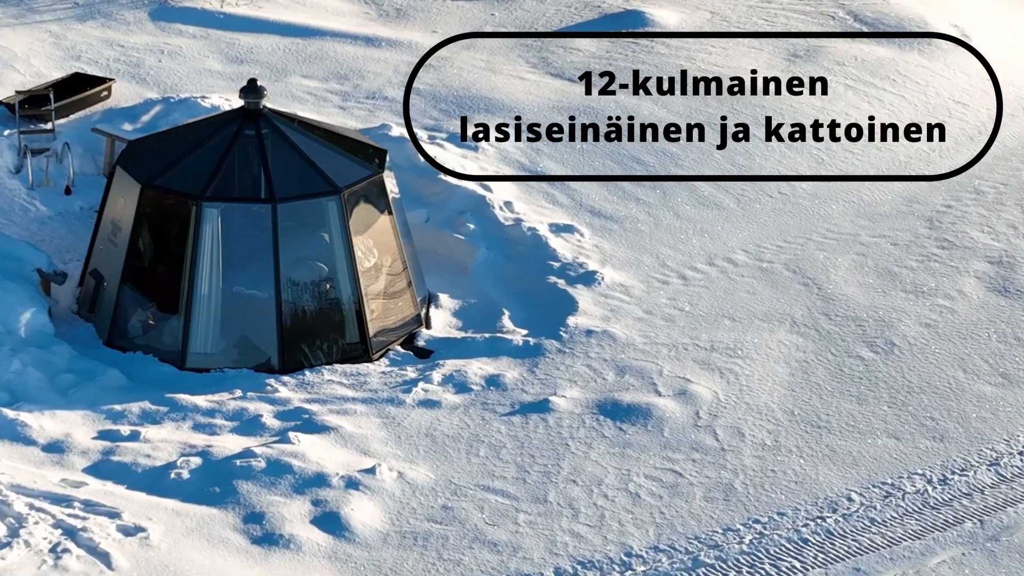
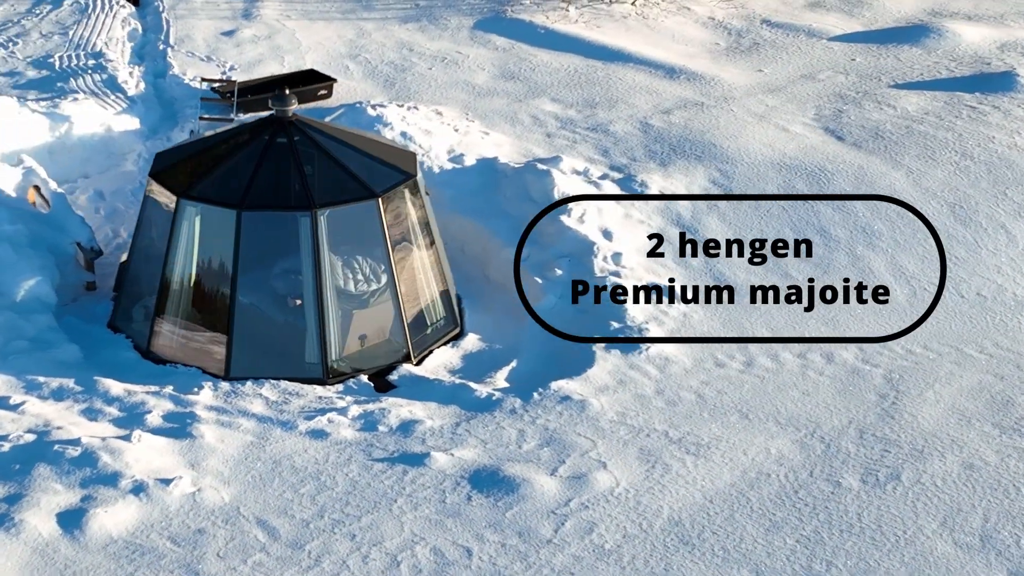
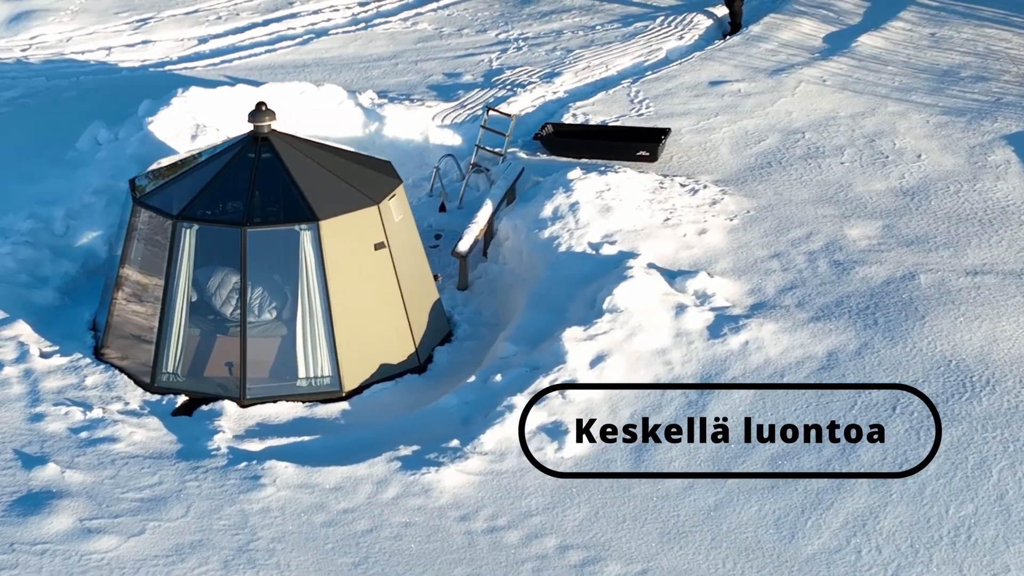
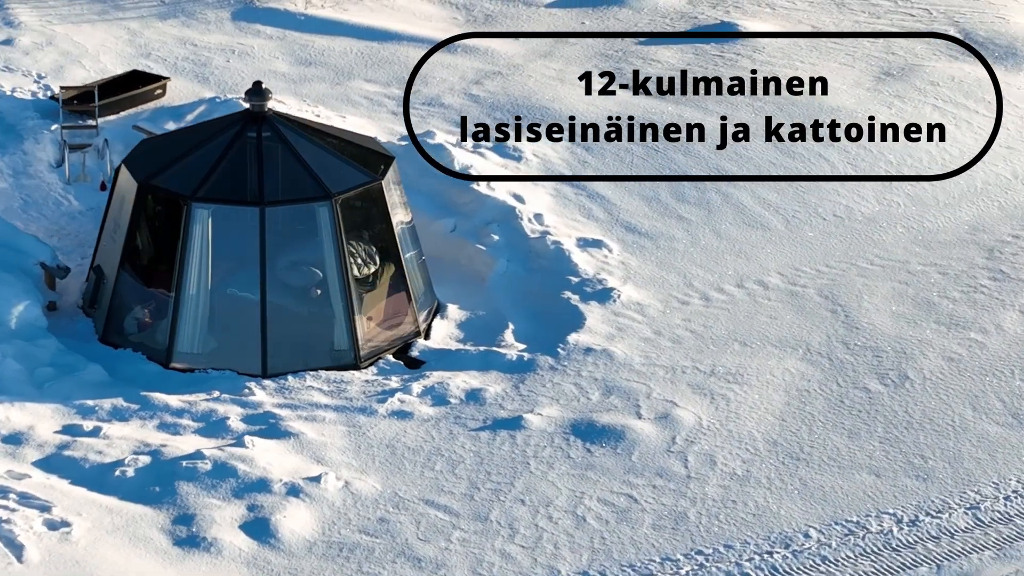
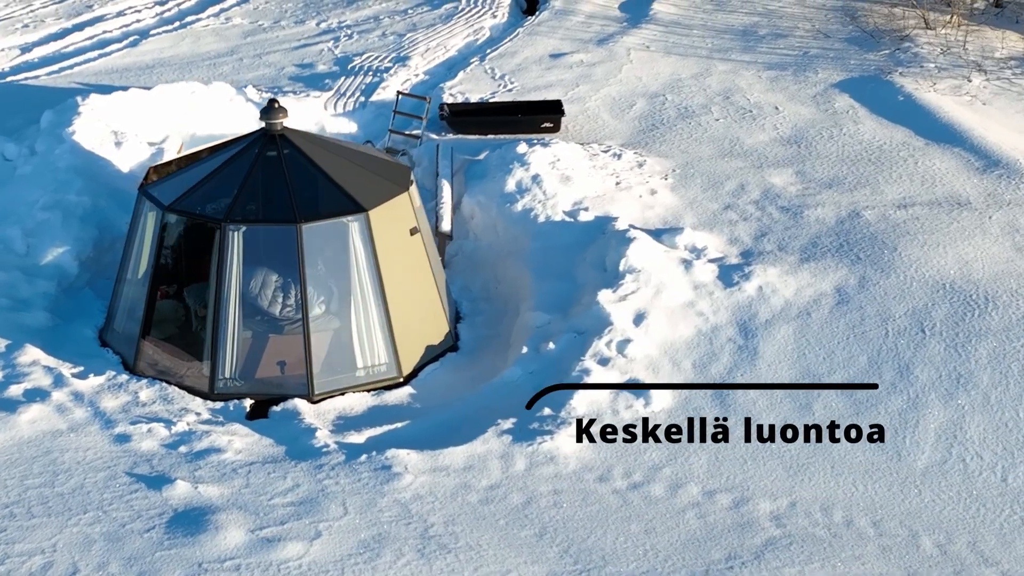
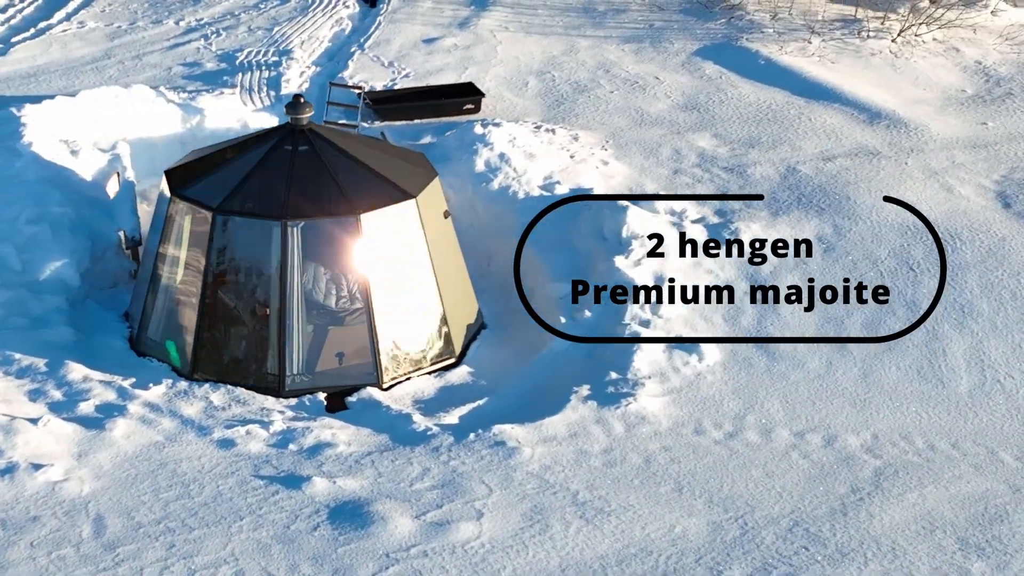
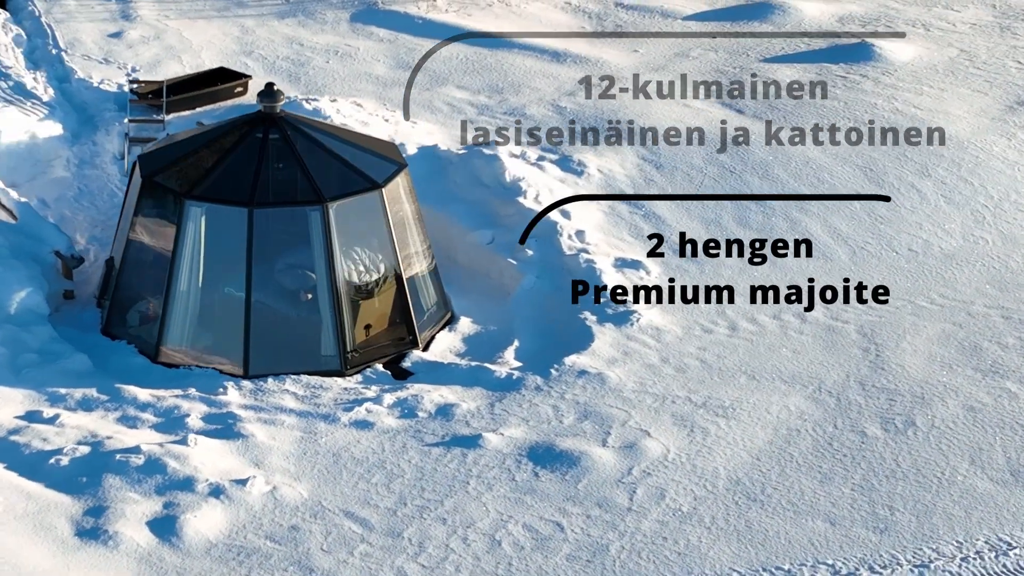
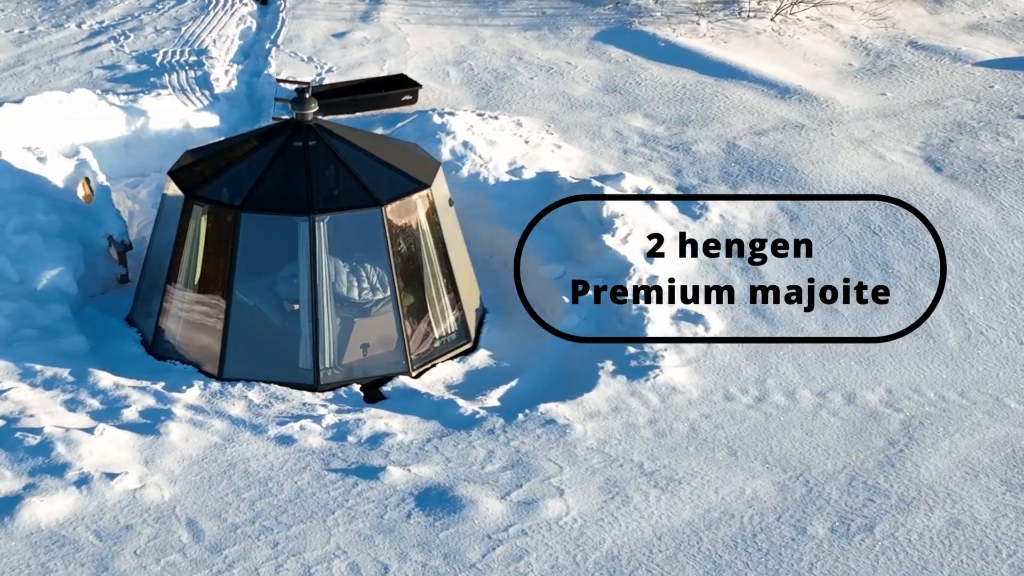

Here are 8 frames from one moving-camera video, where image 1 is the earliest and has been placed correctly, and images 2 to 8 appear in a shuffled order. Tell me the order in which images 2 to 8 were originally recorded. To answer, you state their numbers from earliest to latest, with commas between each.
4, 7, 2, 8, 6, 5, 3
